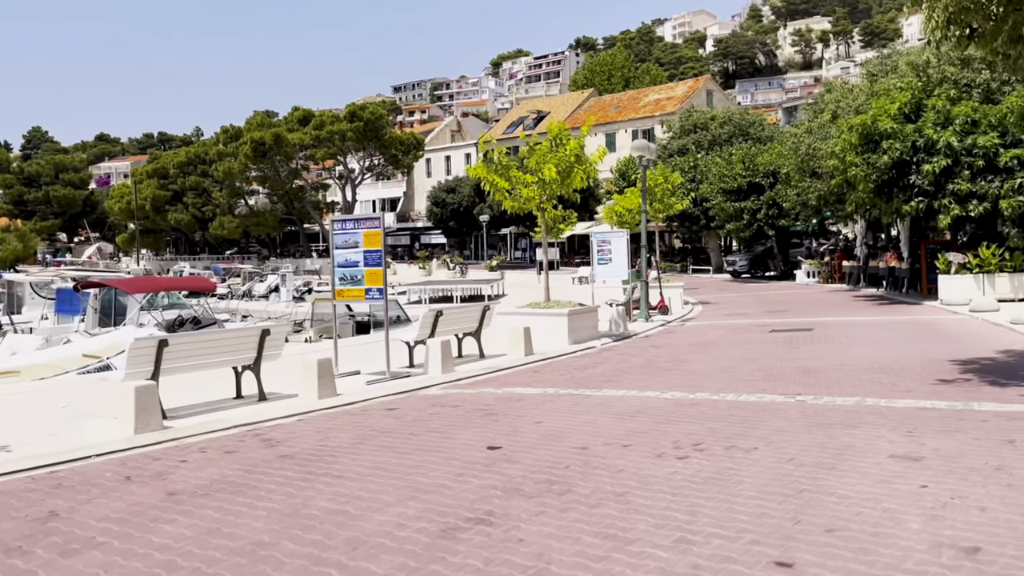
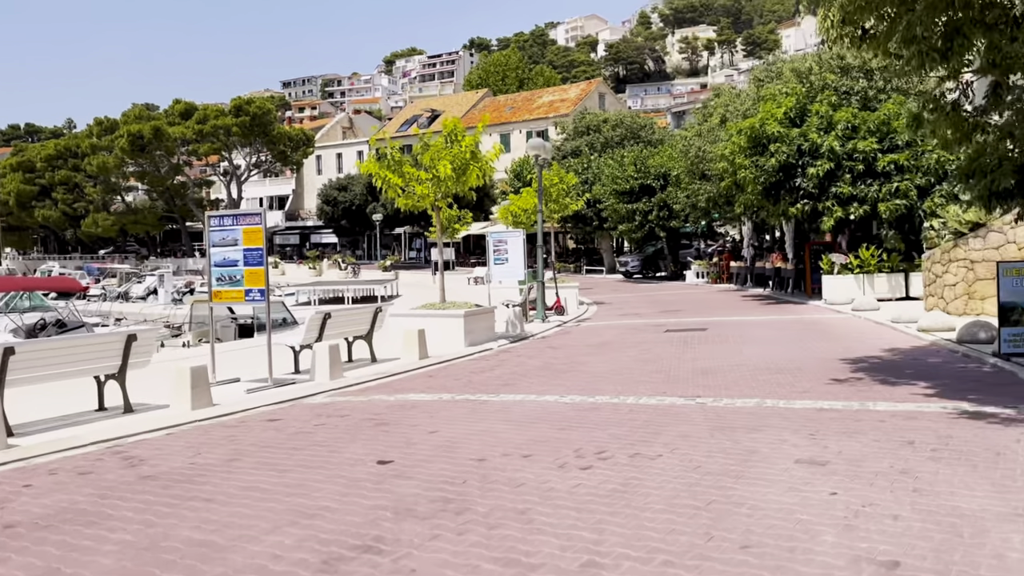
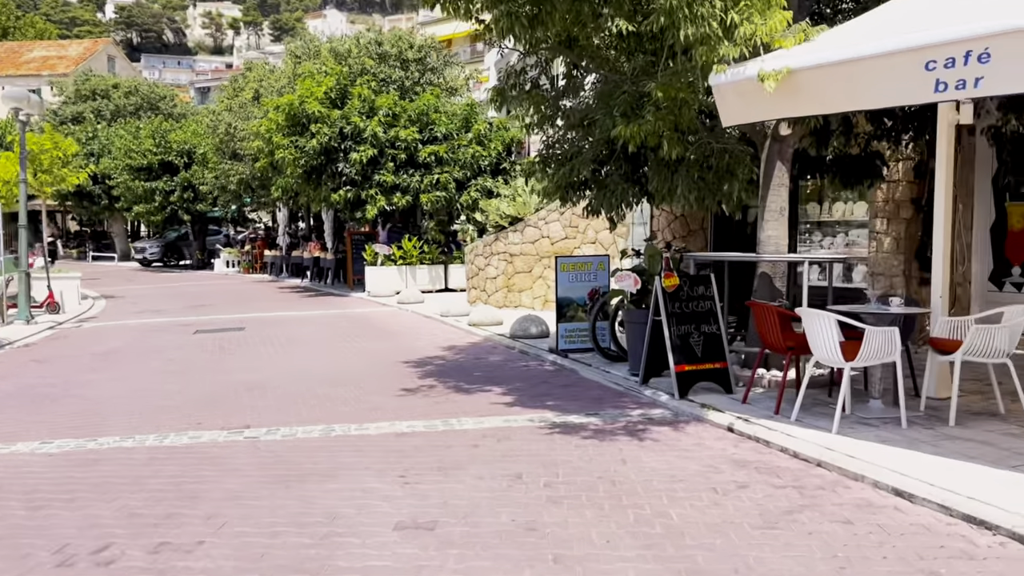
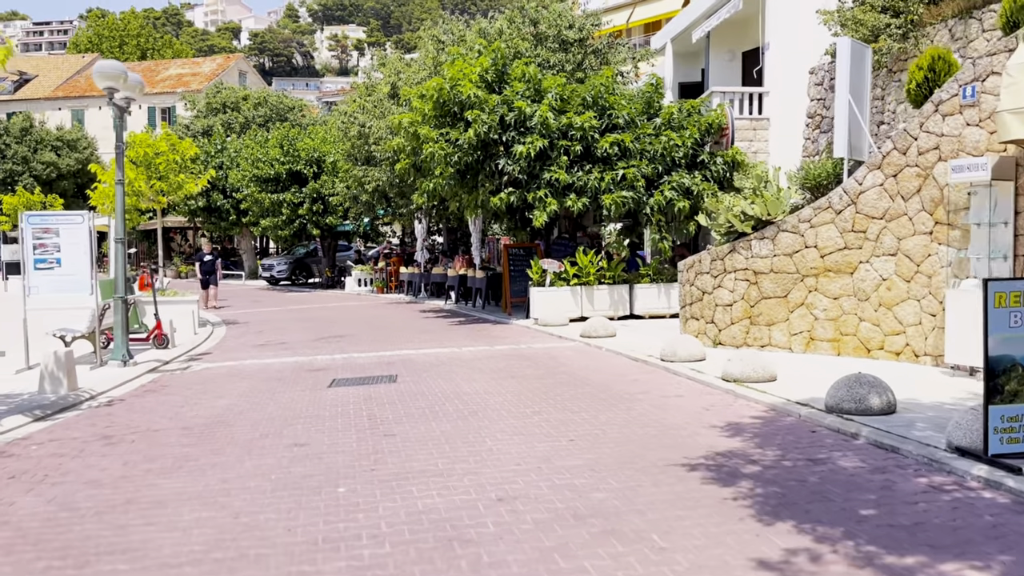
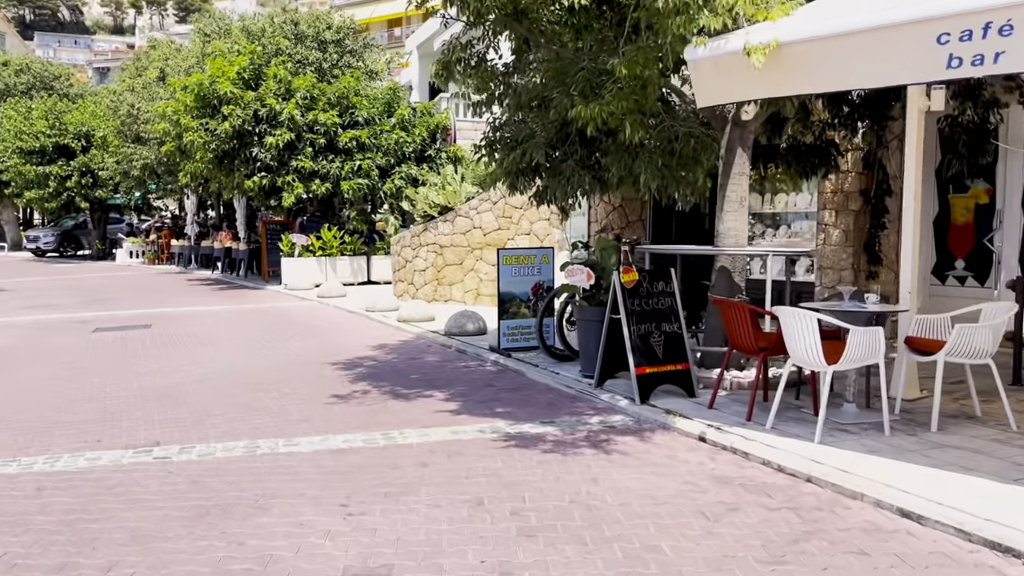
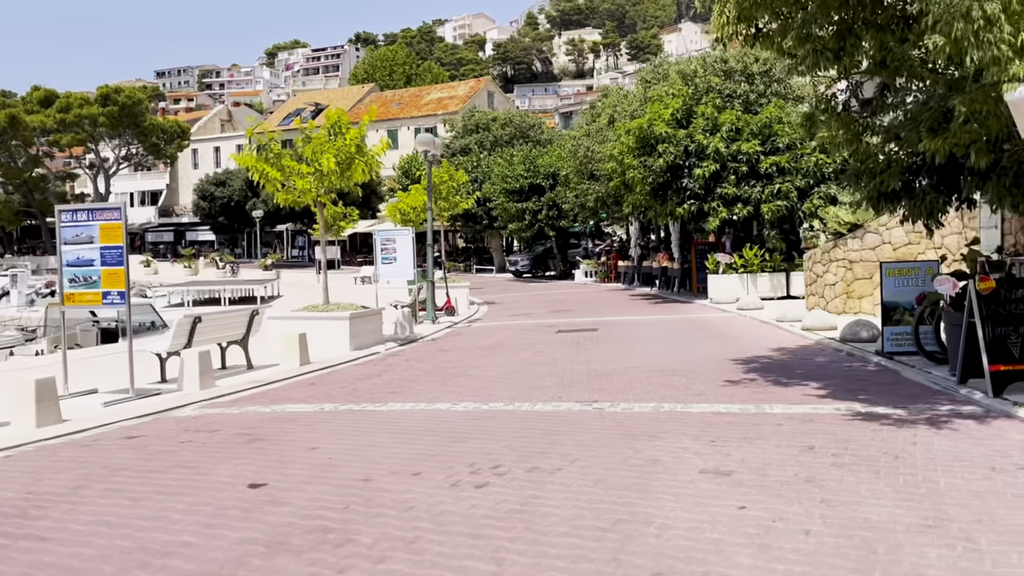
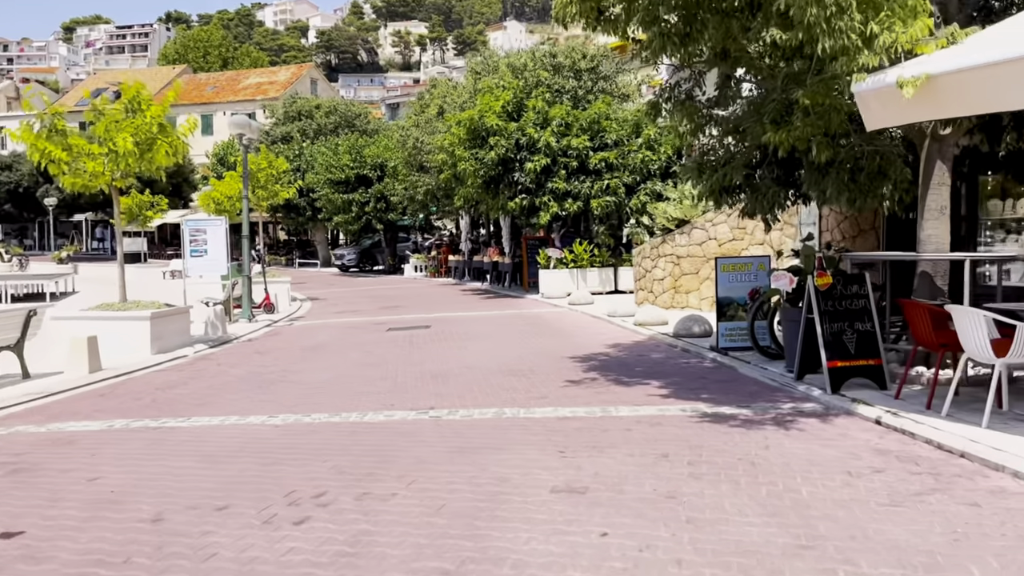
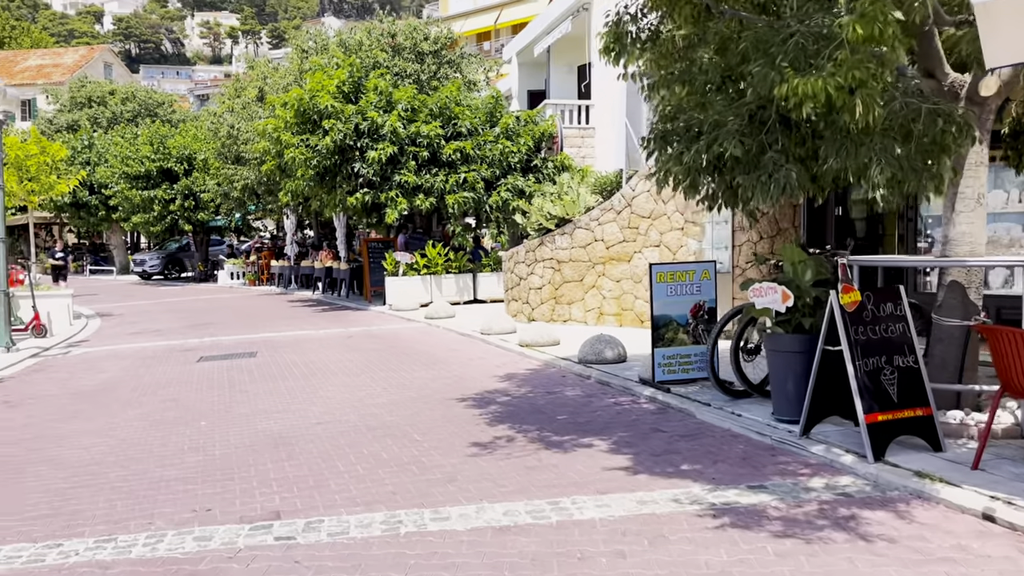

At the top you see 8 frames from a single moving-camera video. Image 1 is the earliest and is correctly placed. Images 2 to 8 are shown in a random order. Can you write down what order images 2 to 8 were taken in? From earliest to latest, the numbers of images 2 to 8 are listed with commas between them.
2, 6, 7, 3, 5, 8, 4
